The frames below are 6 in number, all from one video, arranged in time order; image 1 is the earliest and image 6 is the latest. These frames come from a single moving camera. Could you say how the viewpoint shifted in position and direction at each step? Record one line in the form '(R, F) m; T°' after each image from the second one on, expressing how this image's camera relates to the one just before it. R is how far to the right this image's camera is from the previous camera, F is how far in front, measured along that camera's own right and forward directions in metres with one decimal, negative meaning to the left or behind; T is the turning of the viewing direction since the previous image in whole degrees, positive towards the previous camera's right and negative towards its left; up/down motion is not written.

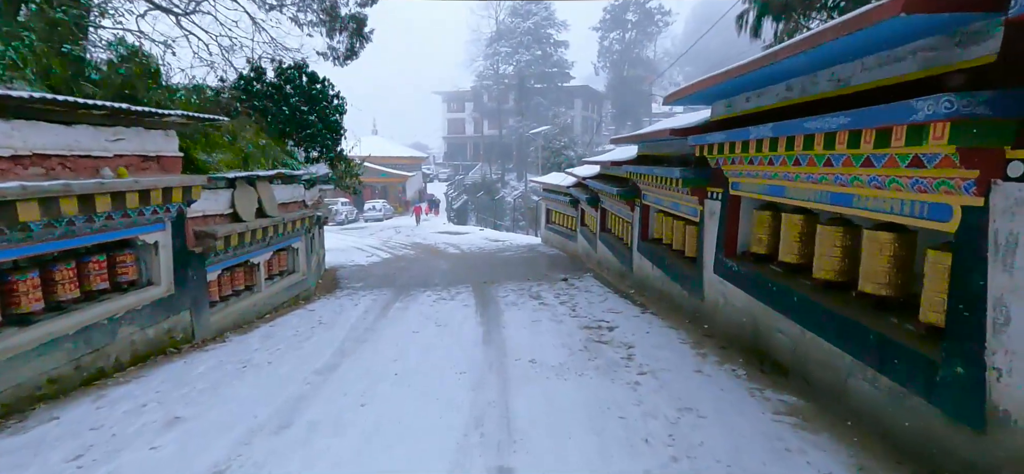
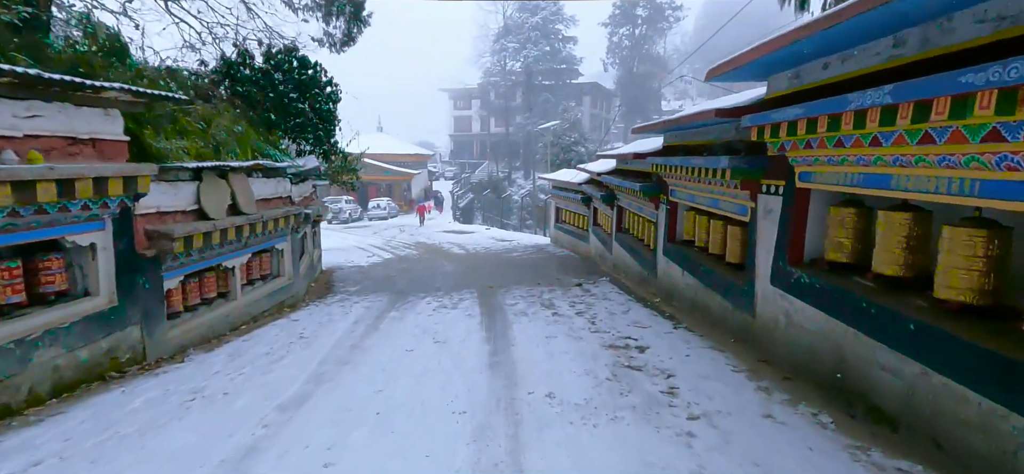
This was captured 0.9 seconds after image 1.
(0.0, +1.0) m; -1°
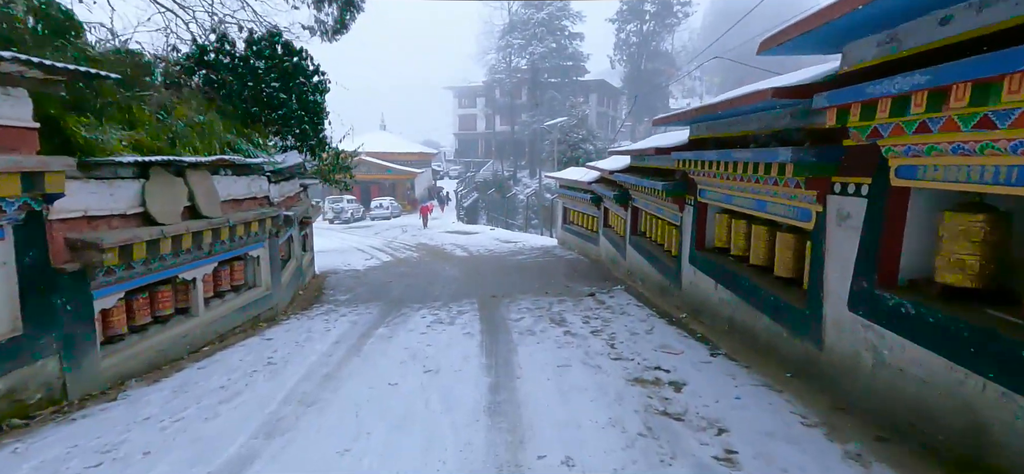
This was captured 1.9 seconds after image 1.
(0.0, +1.0) m; -1°
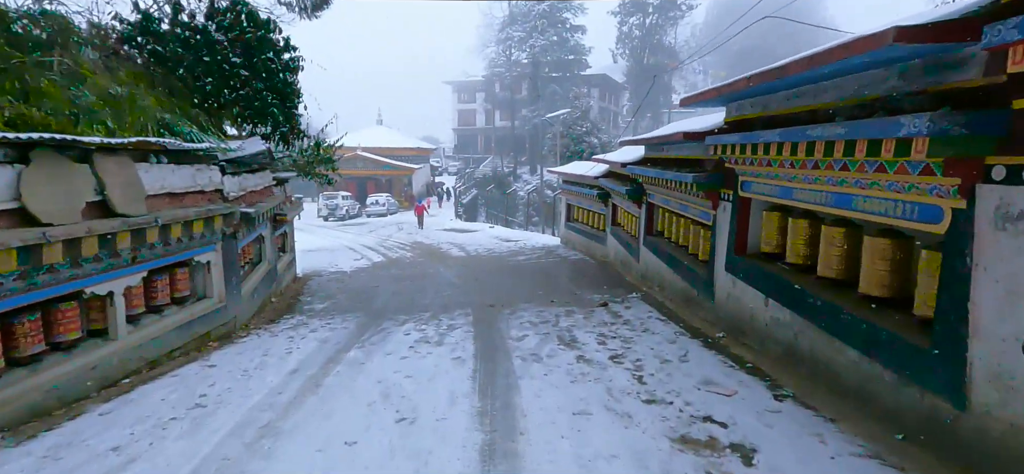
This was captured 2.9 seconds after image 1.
(0.0, +1.3) m; 0°
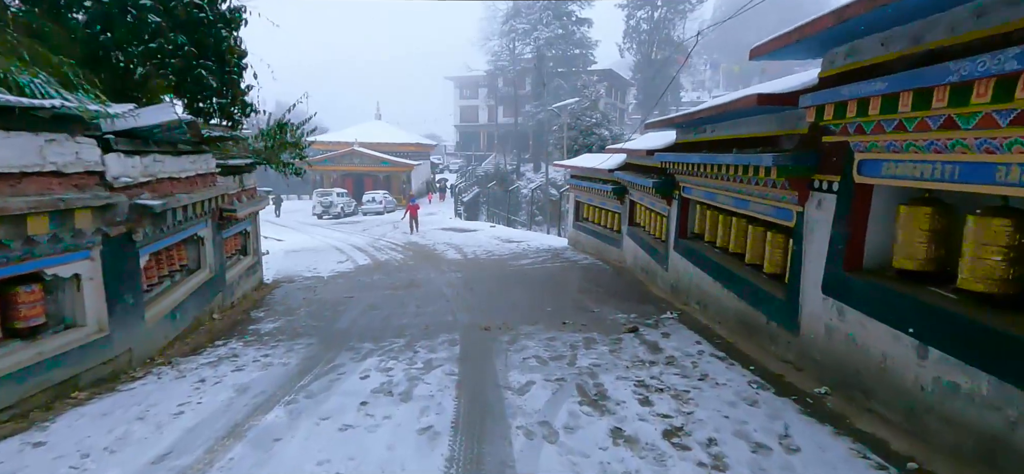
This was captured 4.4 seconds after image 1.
(0.0, +2.0) m; 0°
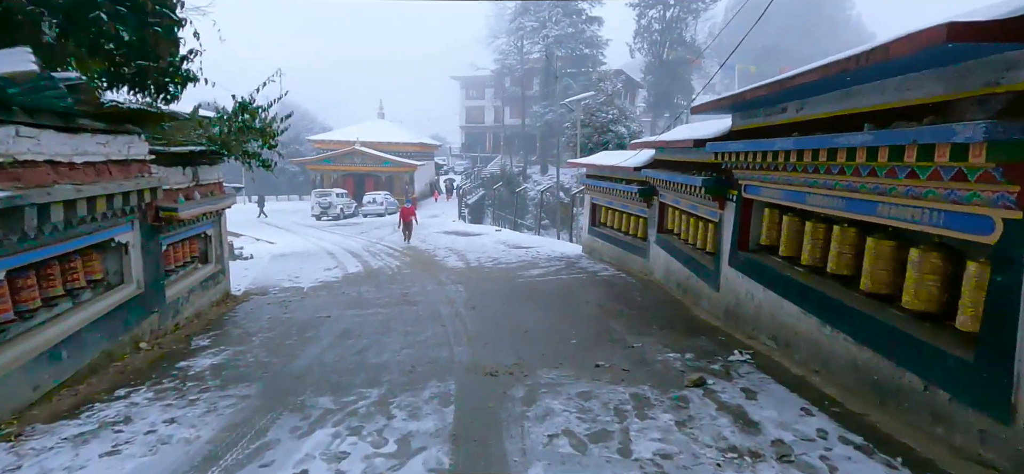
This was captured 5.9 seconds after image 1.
(-0.1, +1.8) m; -1°
